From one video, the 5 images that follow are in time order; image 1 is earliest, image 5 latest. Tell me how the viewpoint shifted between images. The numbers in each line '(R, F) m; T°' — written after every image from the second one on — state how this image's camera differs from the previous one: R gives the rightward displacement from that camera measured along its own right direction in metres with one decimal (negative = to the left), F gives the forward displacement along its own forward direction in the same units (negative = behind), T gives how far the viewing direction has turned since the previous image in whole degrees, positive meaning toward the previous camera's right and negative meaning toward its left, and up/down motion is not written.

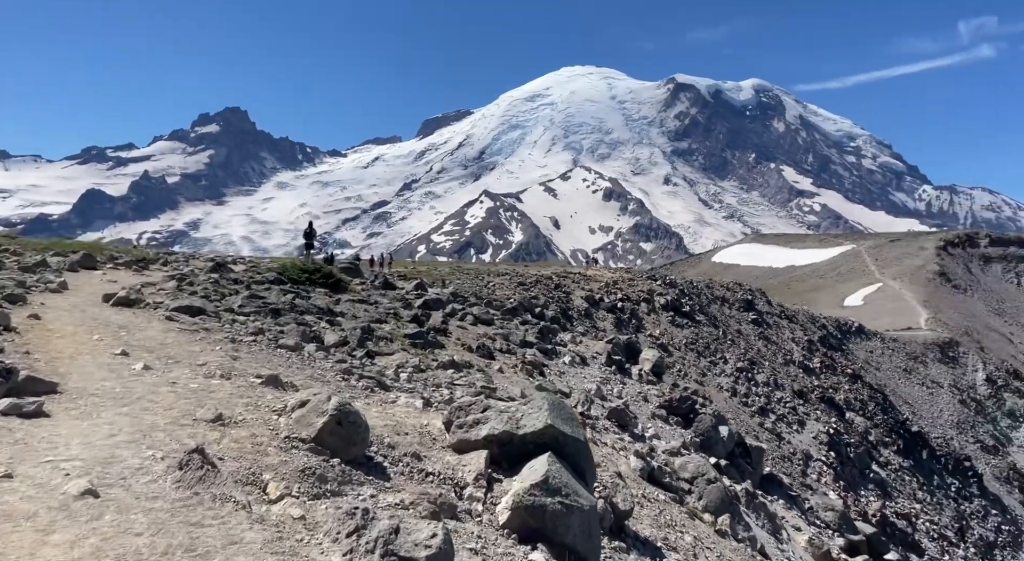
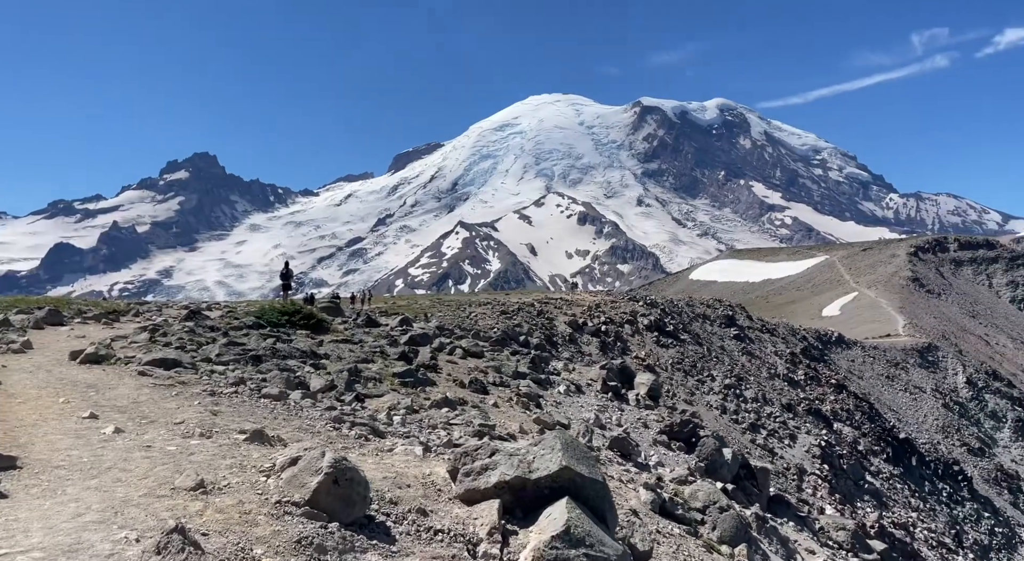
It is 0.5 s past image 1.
(-0.2, +0.7) m; +1°
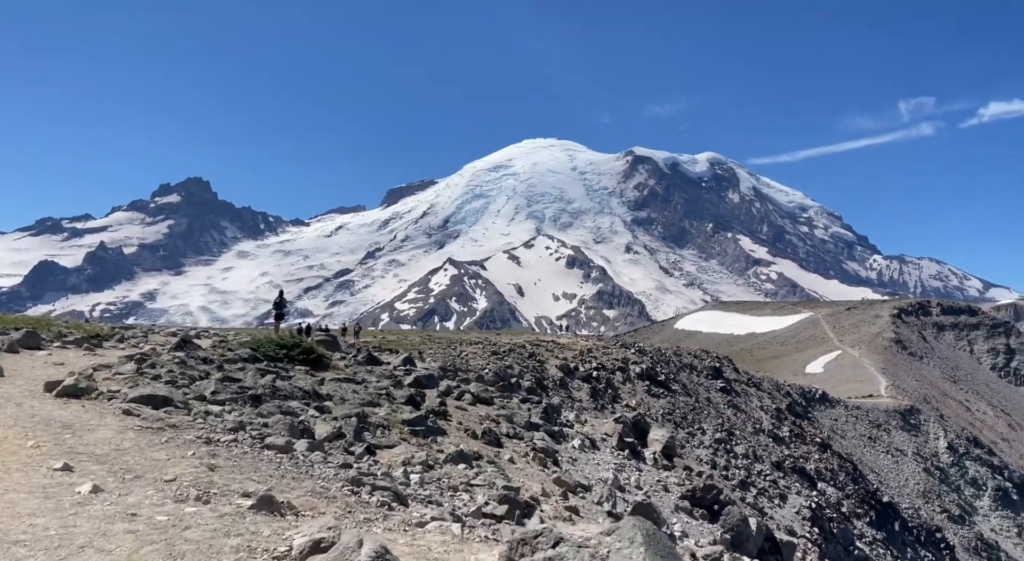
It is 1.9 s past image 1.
(-0.8, +1.5) m; +1°
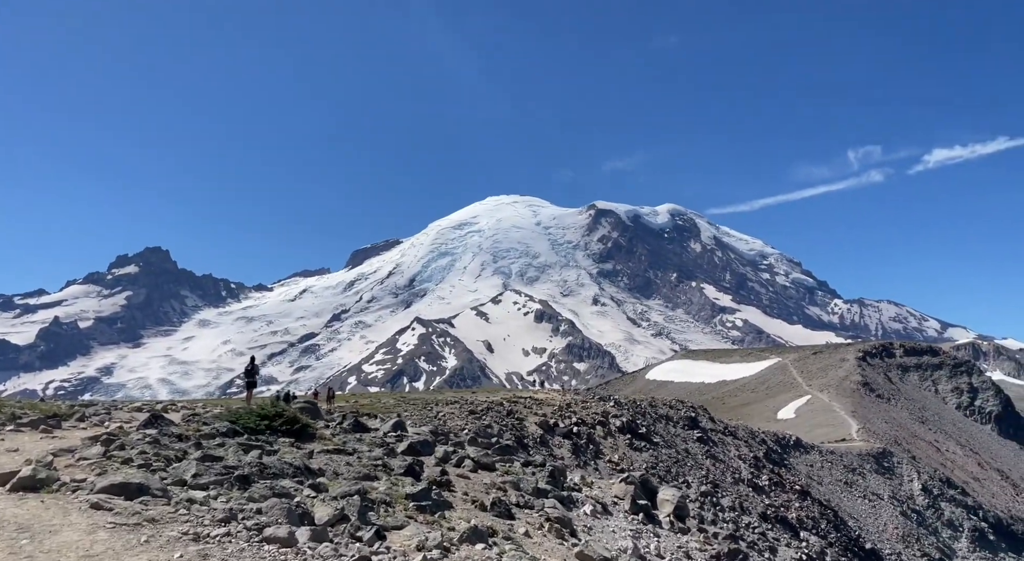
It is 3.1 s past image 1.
(-0.7, +1.4) m; +2°
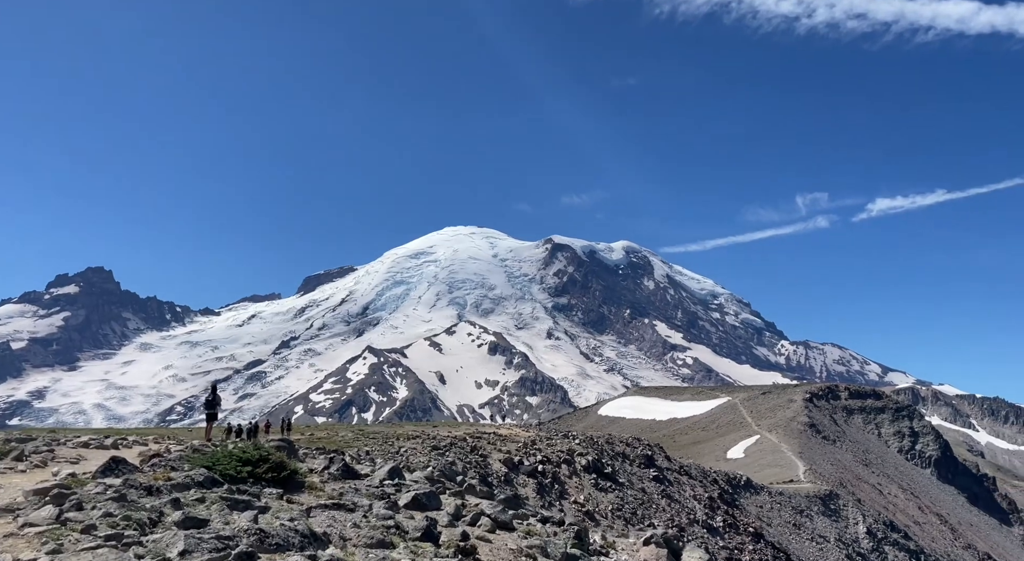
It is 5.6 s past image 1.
(-1.5, +2.7) m; +3°
